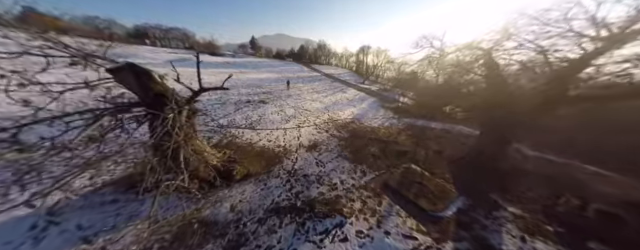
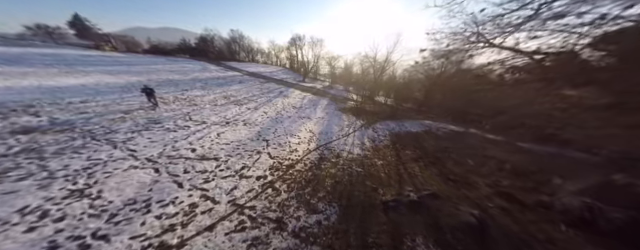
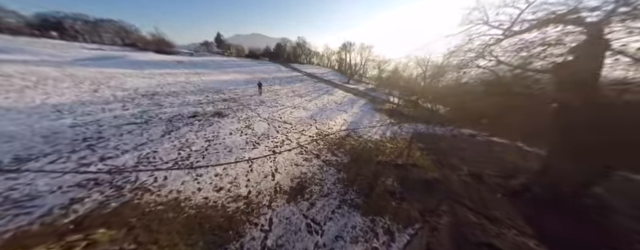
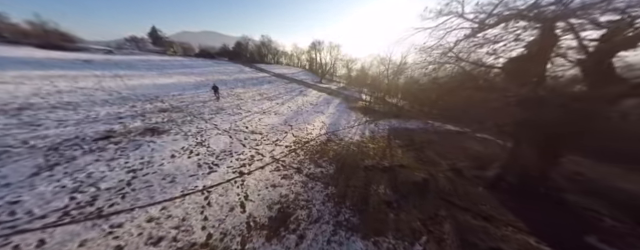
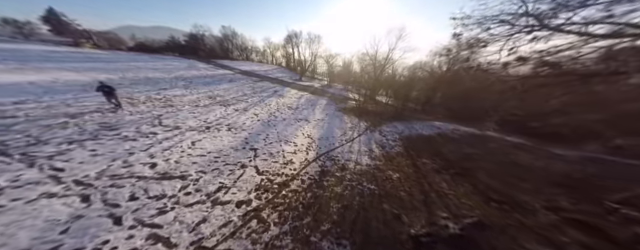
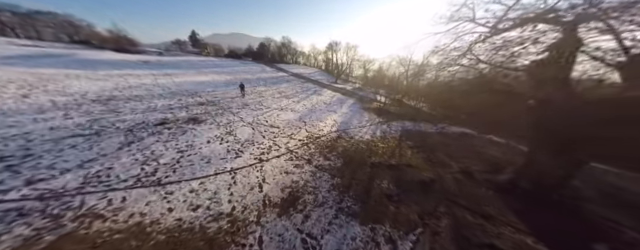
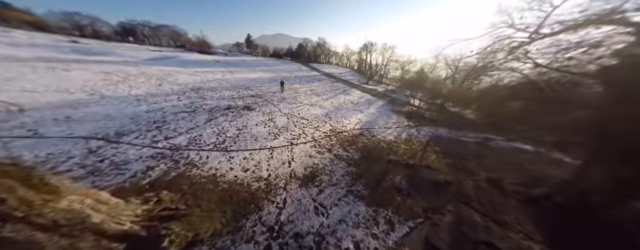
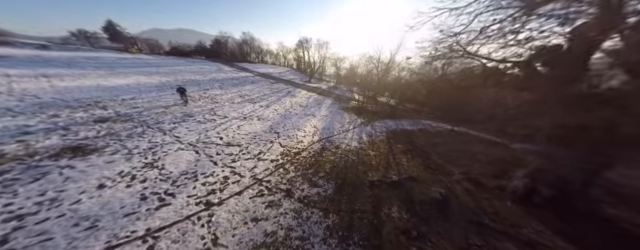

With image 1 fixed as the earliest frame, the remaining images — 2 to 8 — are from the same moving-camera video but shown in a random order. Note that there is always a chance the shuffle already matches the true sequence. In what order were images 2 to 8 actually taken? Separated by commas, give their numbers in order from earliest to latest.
7, 3, 6, 4, 8, 2, 5
